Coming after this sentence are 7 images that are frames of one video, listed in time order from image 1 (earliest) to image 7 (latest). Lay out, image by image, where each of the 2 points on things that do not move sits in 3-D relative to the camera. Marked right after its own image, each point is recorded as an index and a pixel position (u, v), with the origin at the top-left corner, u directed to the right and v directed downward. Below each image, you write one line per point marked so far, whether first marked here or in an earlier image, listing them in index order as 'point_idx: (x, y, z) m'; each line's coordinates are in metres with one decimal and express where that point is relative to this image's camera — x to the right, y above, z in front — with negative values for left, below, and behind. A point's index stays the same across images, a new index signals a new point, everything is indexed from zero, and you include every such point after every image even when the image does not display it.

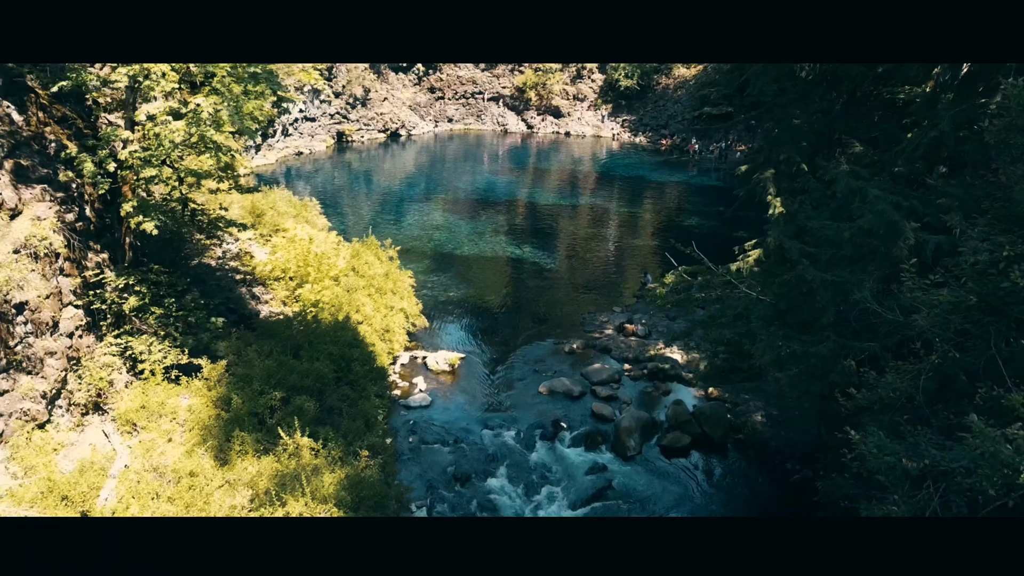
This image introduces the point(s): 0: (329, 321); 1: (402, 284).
0: (-2.6, -0.5, +13.1) m
1: (-1.9, 0.0, +15.8) m
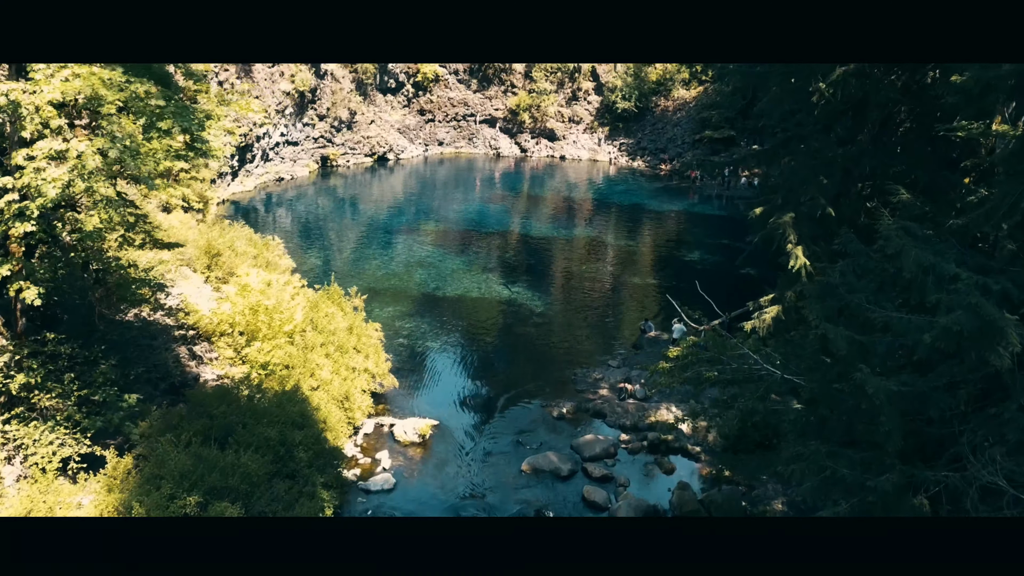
0: (-2.9, -1.2, +11.3) m
1: (-2.2, -0.8, +14.0) m
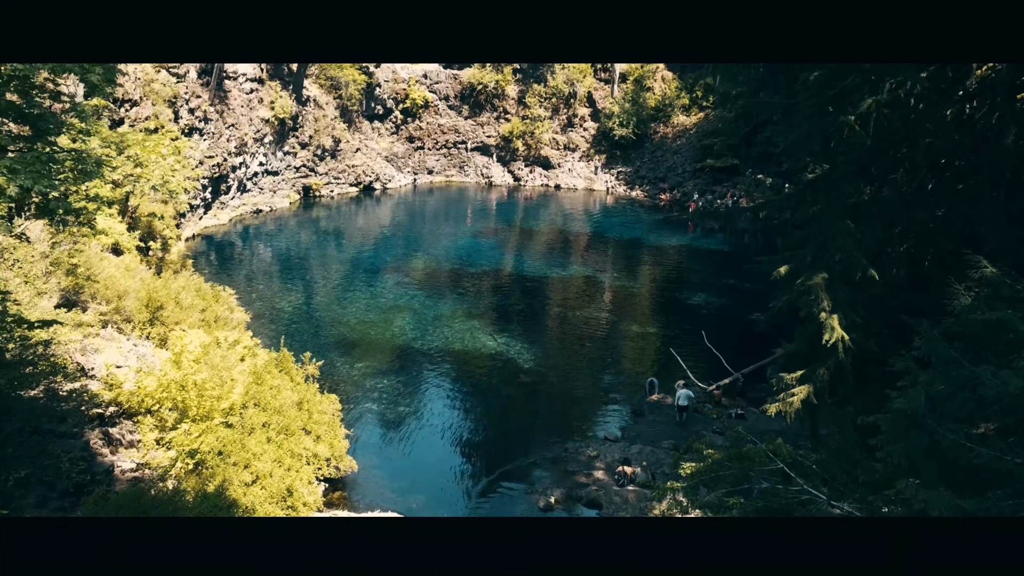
0: (-3.1, -2.0, +9.2) m
1: (-2.5, -1.6, +11.9) m
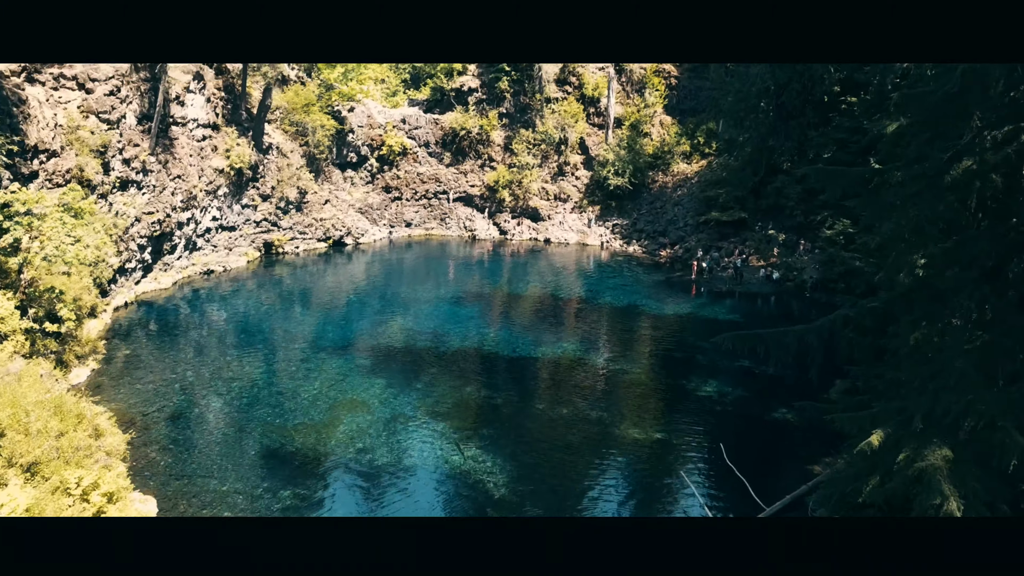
0: (-3.6, -3.2, +5.5) m
1: (-2.9, -2.9, +8.2) m
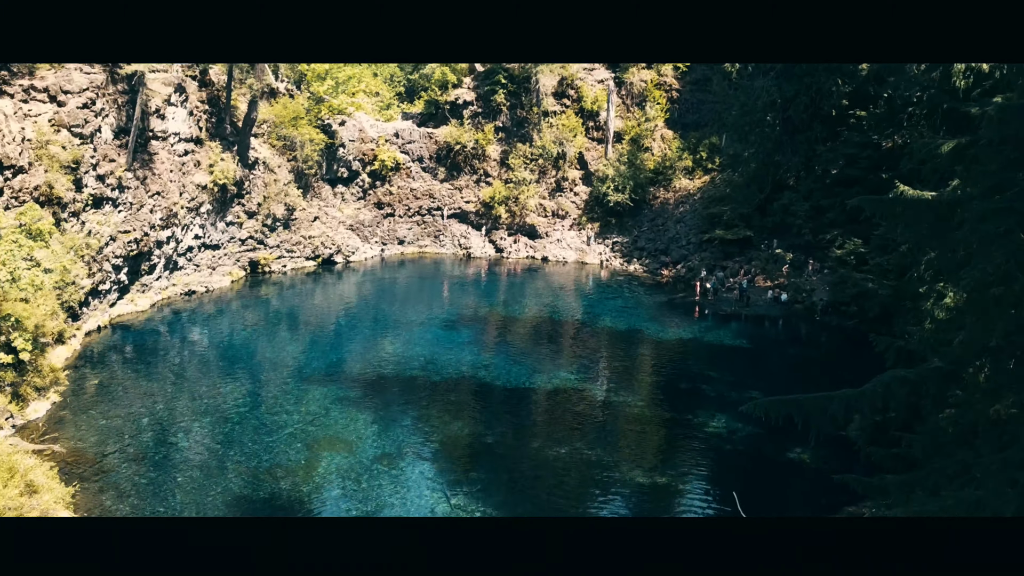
0: (-3.7, -3.5, +4.1) m
1: (-3.0, -3.3, +6.9) m
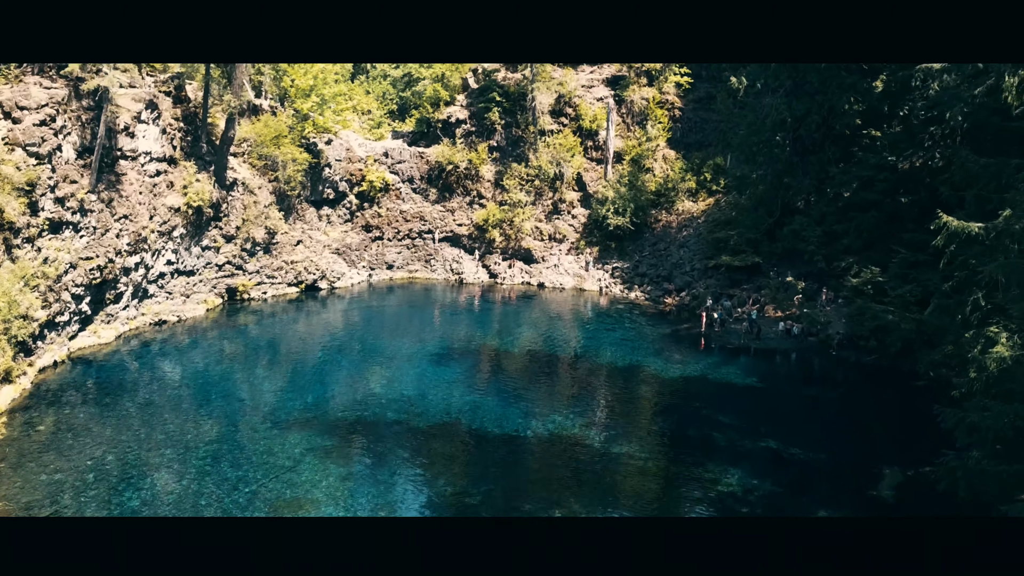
0: (-3.9, -3.9, +2.2) m
1: (-3.2, -3.7, +5.0) m
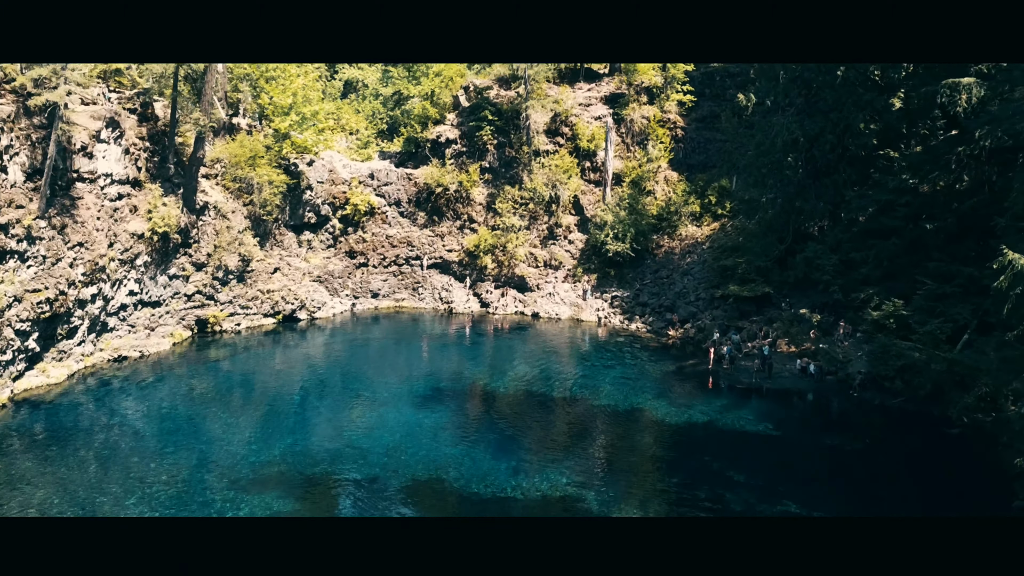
0: (-4.1, -4.2, +0.1) m
1: (-3.4, -4.1, +2.8) m
